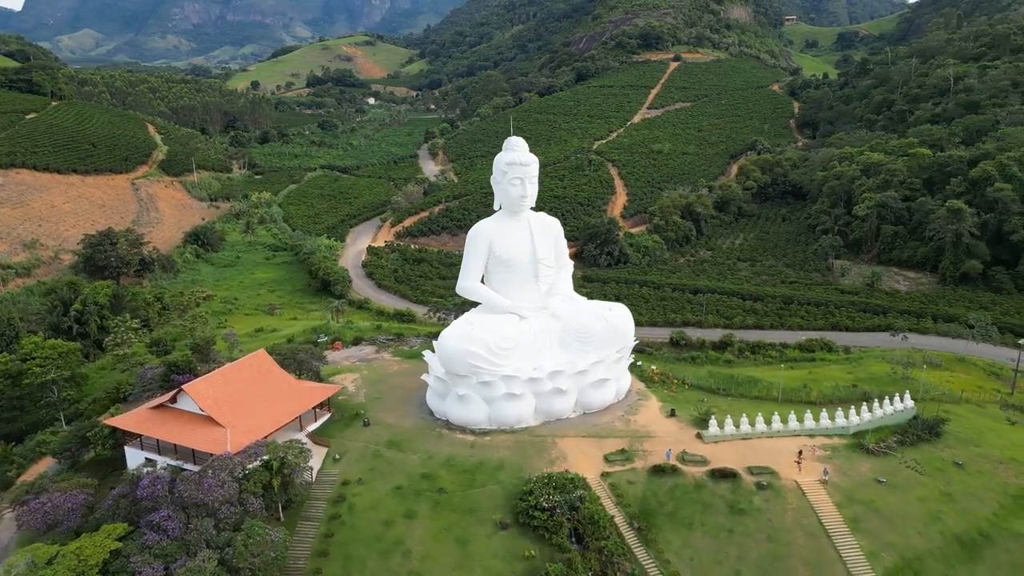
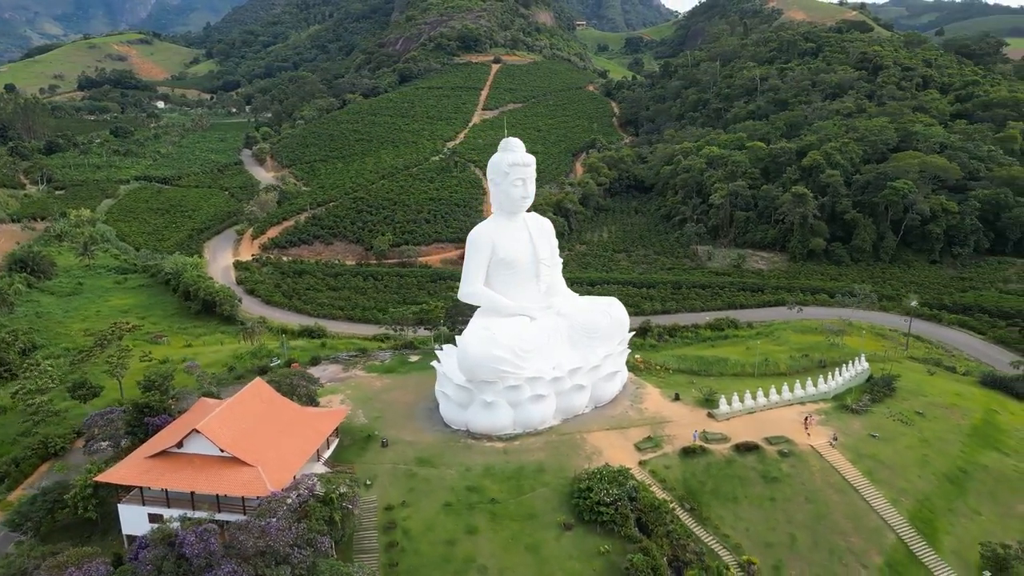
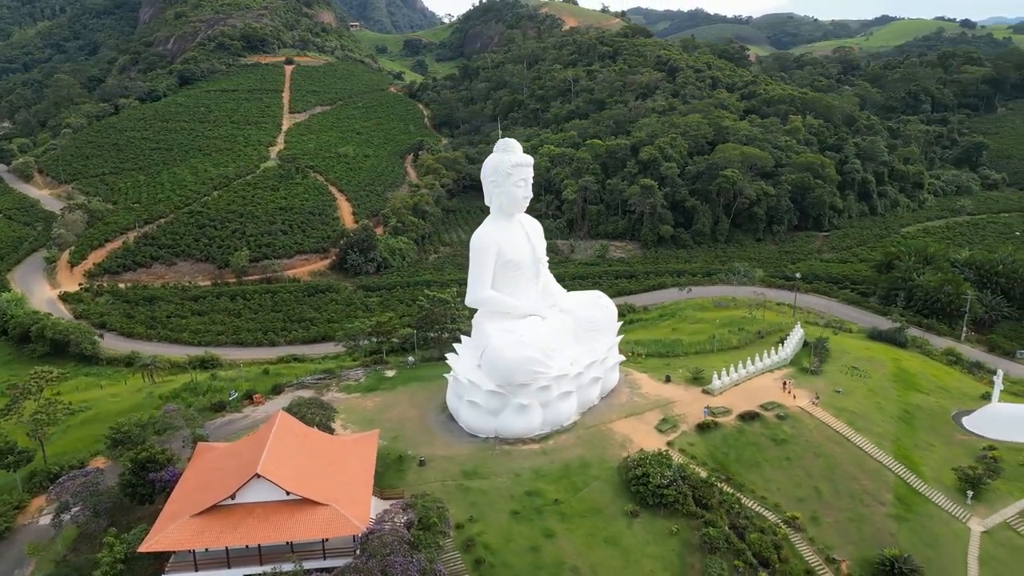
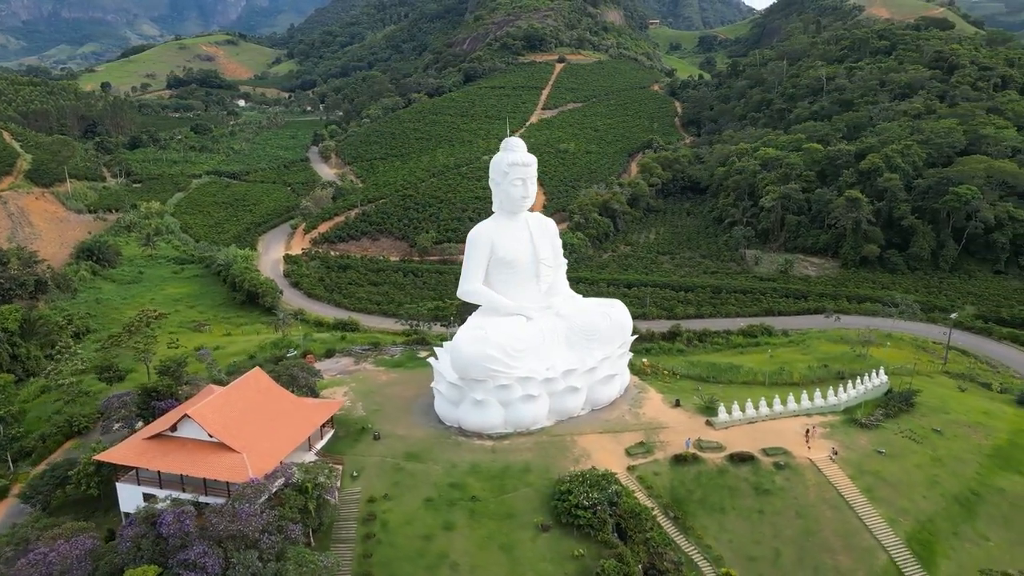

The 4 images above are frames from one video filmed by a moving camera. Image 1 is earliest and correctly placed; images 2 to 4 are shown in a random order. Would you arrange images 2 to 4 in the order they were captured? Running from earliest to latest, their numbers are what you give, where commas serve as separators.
4, 2, 3
